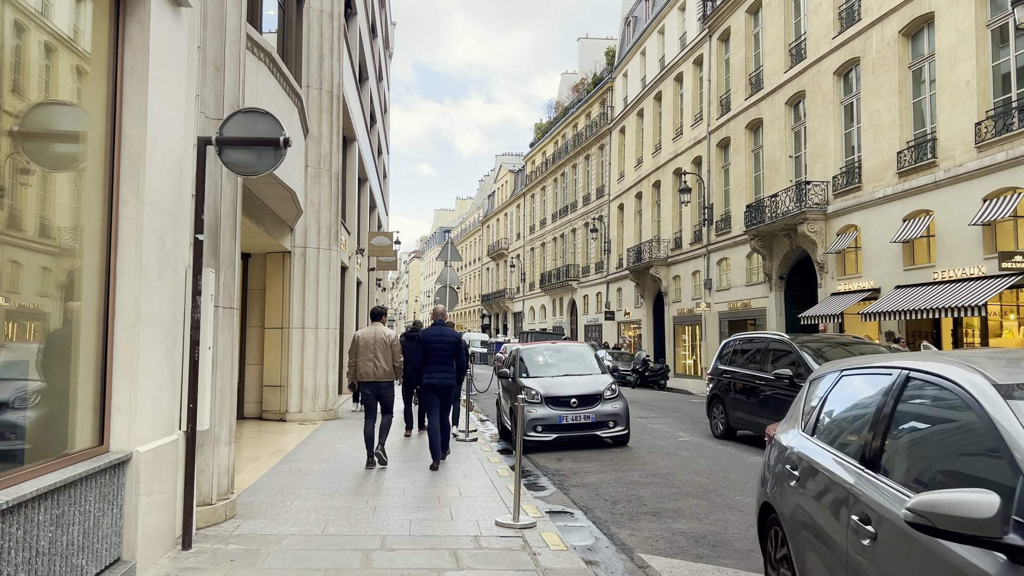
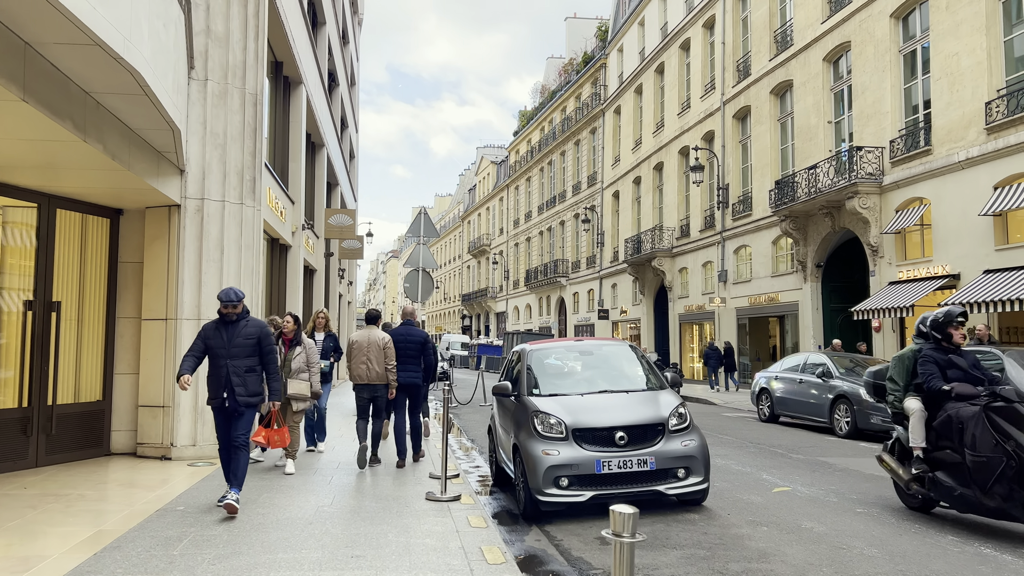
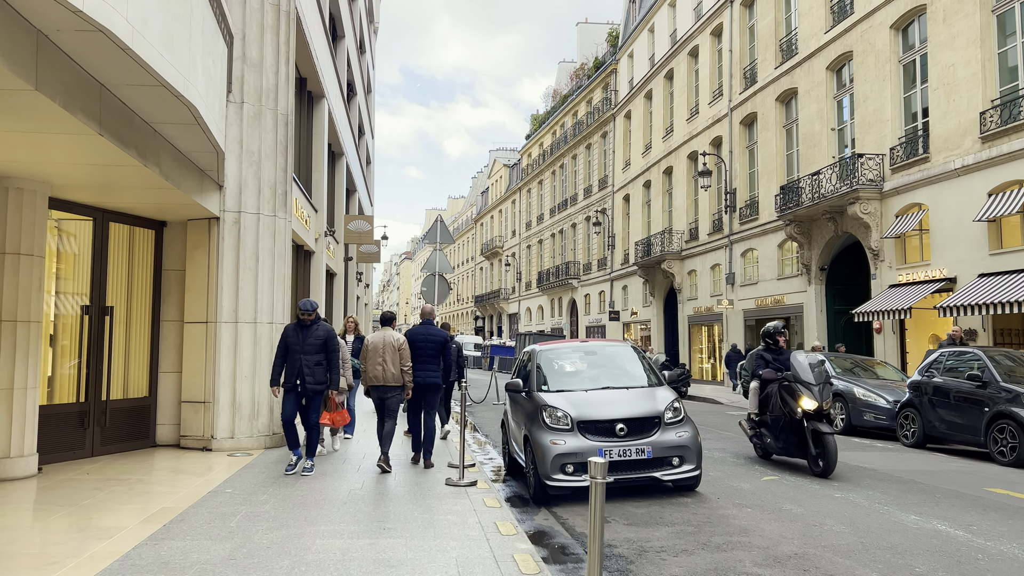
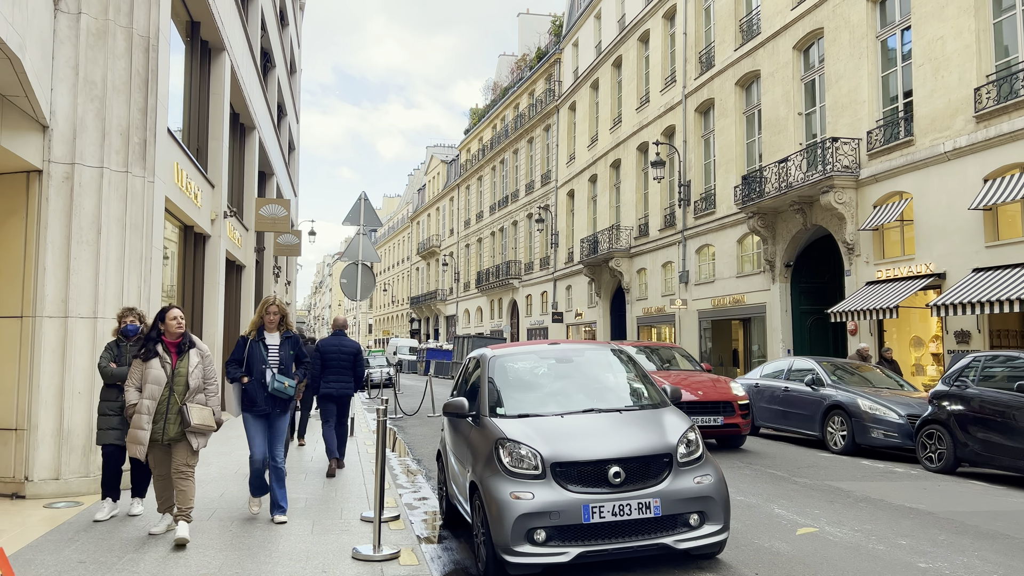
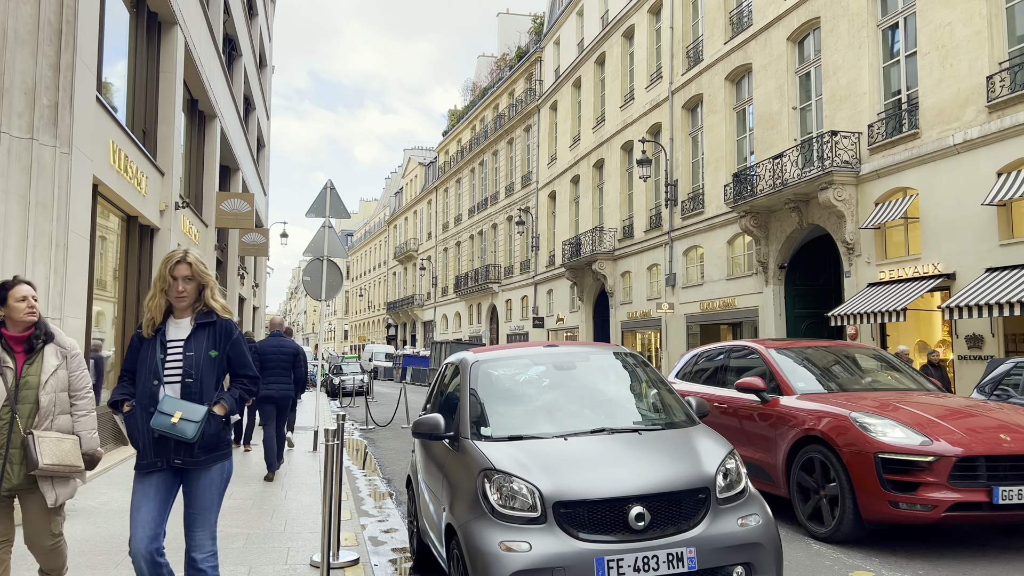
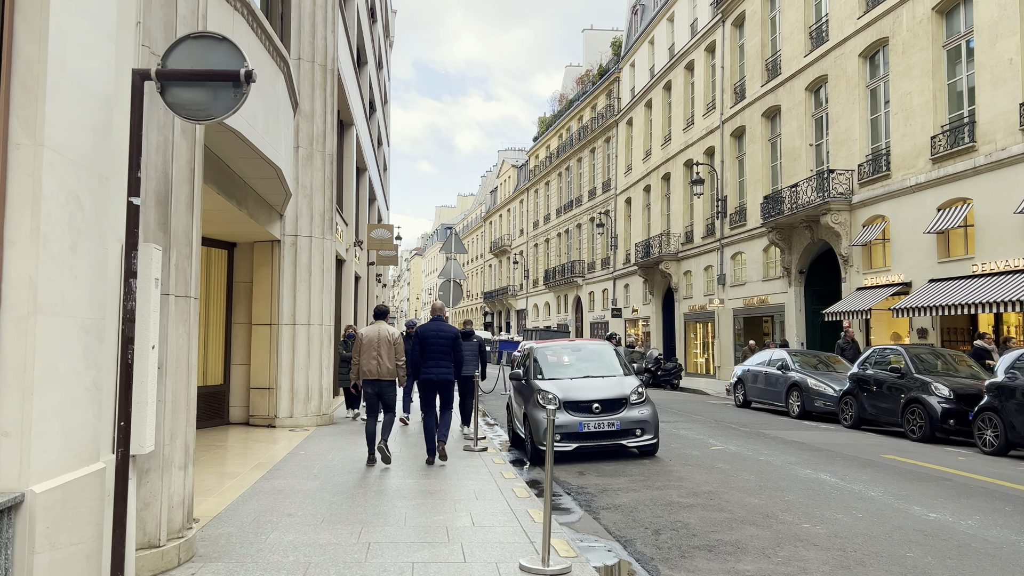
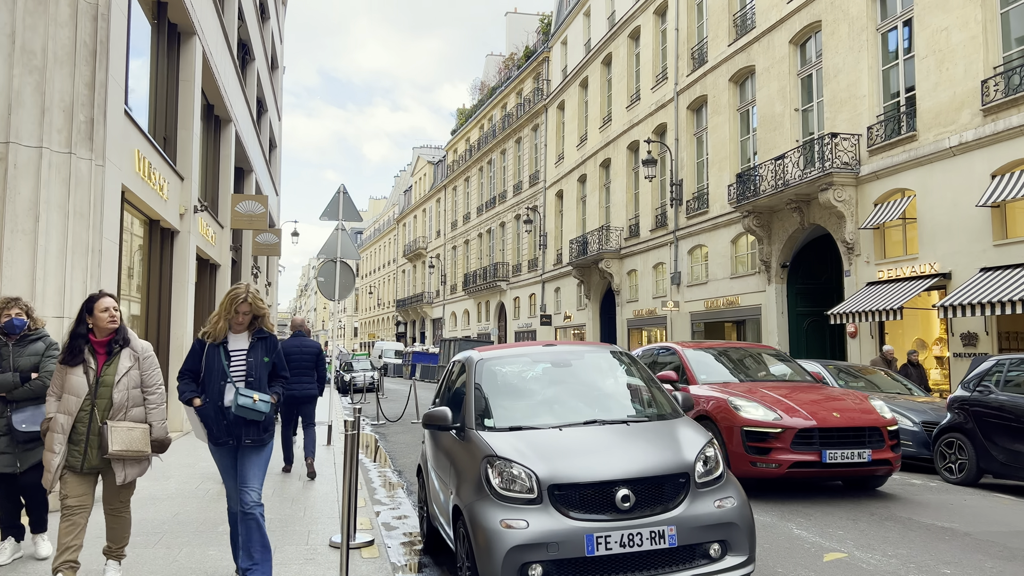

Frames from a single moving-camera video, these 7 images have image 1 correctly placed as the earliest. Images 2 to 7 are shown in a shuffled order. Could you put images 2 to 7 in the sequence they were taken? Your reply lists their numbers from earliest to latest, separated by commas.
6, 3, 2, 4, 7, 5
